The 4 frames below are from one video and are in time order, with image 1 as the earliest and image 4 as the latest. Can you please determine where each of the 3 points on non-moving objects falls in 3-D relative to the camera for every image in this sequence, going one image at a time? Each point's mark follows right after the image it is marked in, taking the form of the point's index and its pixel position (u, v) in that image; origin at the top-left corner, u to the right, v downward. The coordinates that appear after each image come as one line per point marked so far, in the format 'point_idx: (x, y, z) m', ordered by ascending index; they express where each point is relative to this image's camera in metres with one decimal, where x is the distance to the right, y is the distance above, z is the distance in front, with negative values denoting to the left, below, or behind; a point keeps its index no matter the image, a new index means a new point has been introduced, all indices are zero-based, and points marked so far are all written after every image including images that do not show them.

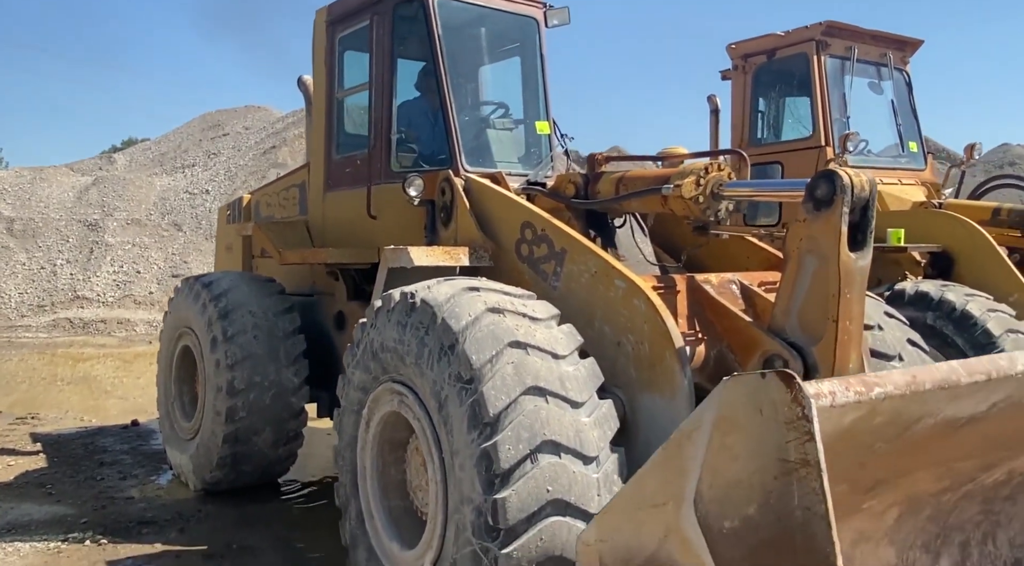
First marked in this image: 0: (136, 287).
0: (-6.4, -0.1, +16.4) m
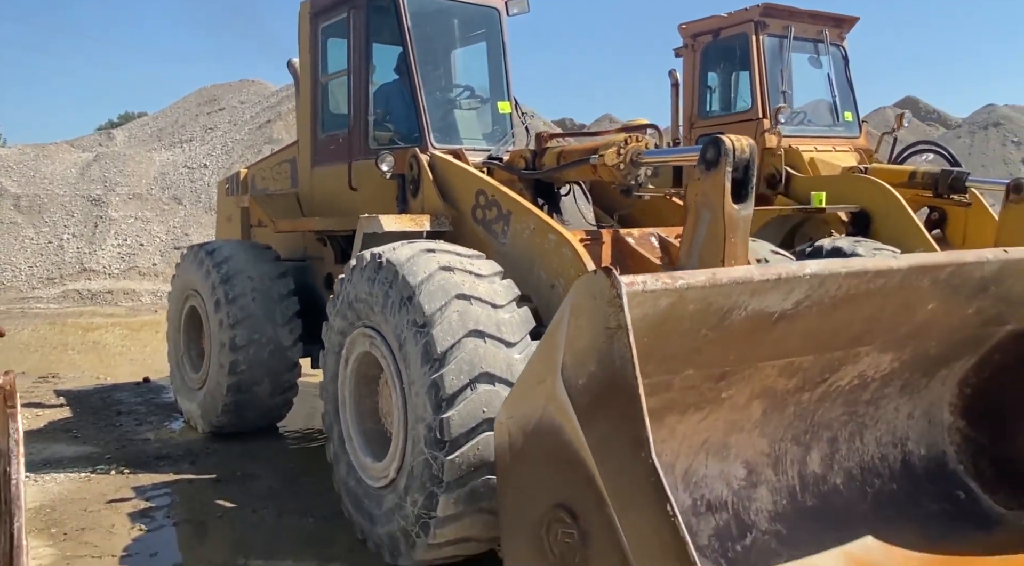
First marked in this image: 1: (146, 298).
0: (-6.6, +0.4, +17.1) m
1: (-5.7, -0.2, +14.8) m
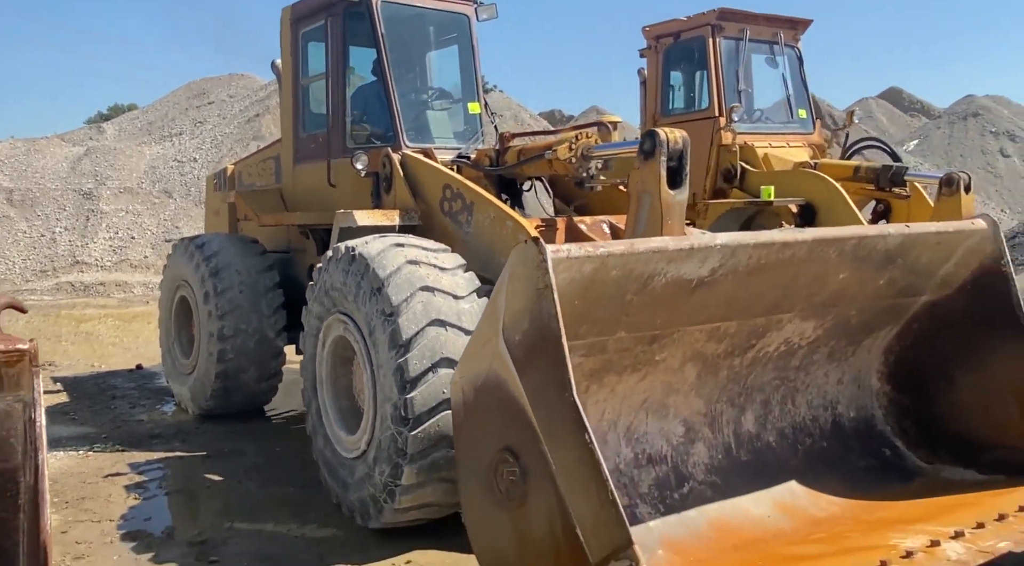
0: (-6.9, +0.6, +17.4) m
1: (-5.9, -0.1, +15.2) m
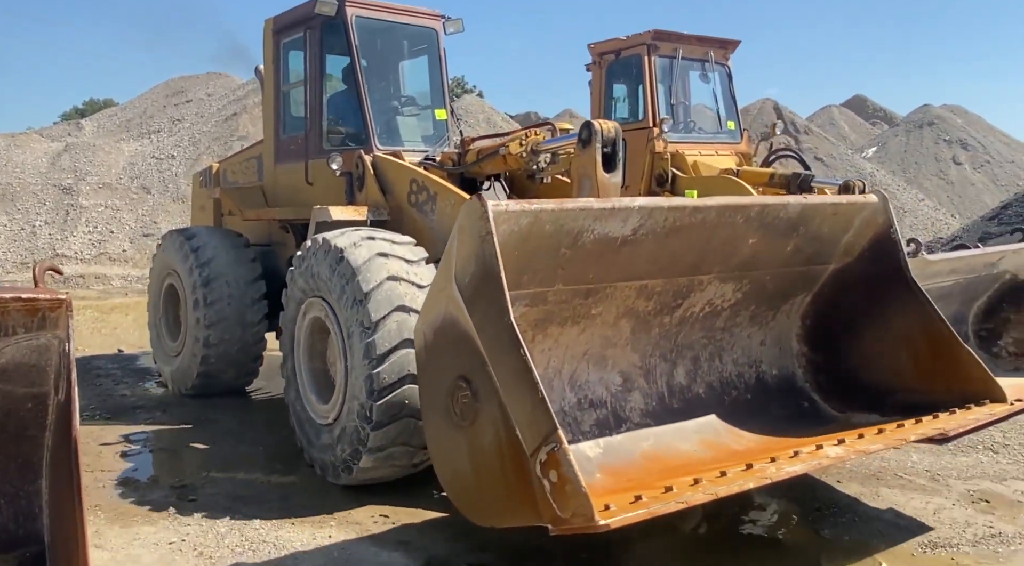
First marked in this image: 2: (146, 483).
0: (-7.5, +0.7, +17.9) m
1: (-6.5, 0.0, +15.7) m
2: (-1.8, -1.0, +4.8) m
